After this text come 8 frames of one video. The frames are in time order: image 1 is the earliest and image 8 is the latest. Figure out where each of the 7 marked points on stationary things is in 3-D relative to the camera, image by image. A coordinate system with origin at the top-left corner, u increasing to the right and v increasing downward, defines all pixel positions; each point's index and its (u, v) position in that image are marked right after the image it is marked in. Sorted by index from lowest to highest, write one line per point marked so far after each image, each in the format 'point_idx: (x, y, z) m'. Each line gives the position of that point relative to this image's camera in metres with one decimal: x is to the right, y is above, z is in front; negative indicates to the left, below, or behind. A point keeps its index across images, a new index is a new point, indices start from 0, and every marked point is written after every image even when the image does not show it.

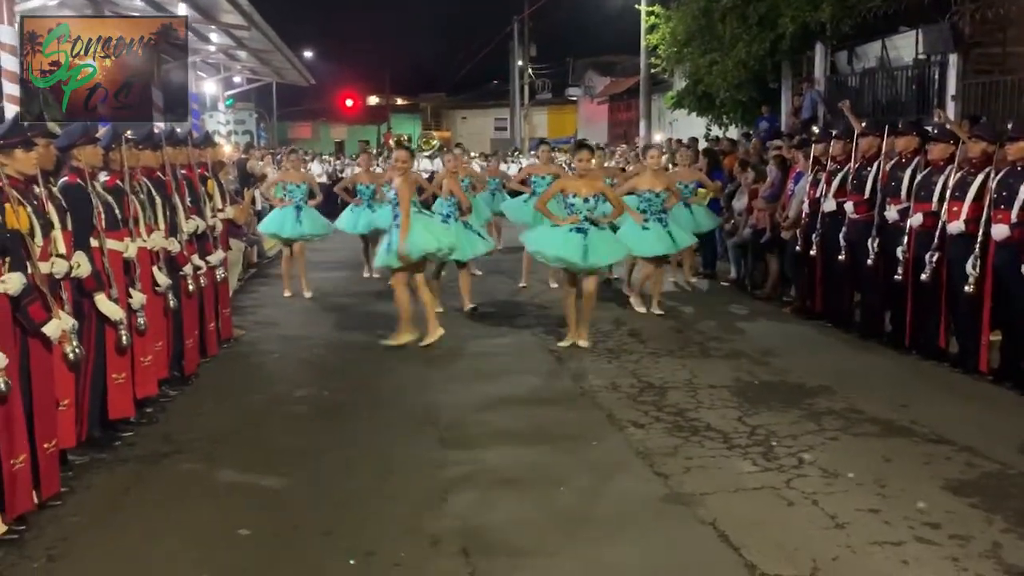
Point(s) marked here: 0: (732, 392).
0: (+1.4, -0.6, +7.8) m
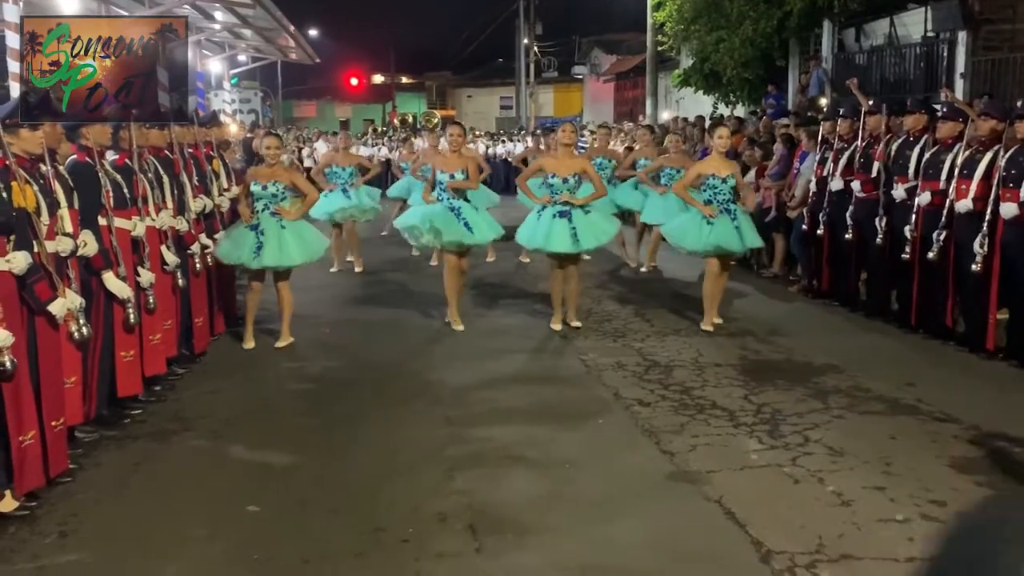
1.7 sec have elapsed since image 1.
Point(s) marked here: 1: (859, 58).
0: (+1.4, -0.5, +7.8) m
1: (+3.9, +2.4, +12.6) m
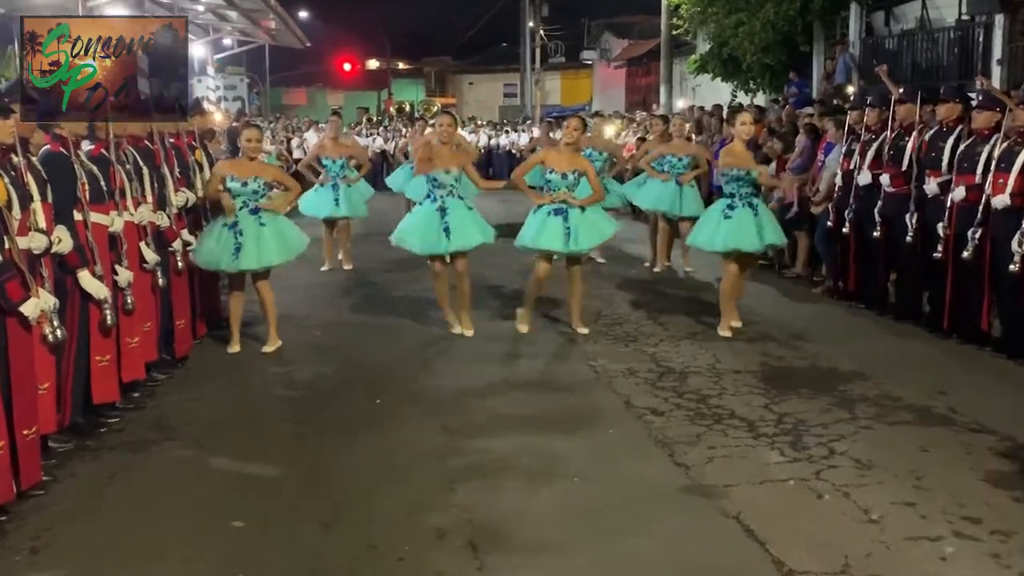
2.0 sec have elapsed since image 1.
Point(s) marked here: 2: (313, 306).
0: (+1.4, -0.5, +7.2) m
1: (+3.9, +2.4, +12.0) m
2: (-1.6, -0.1, +9.5) m
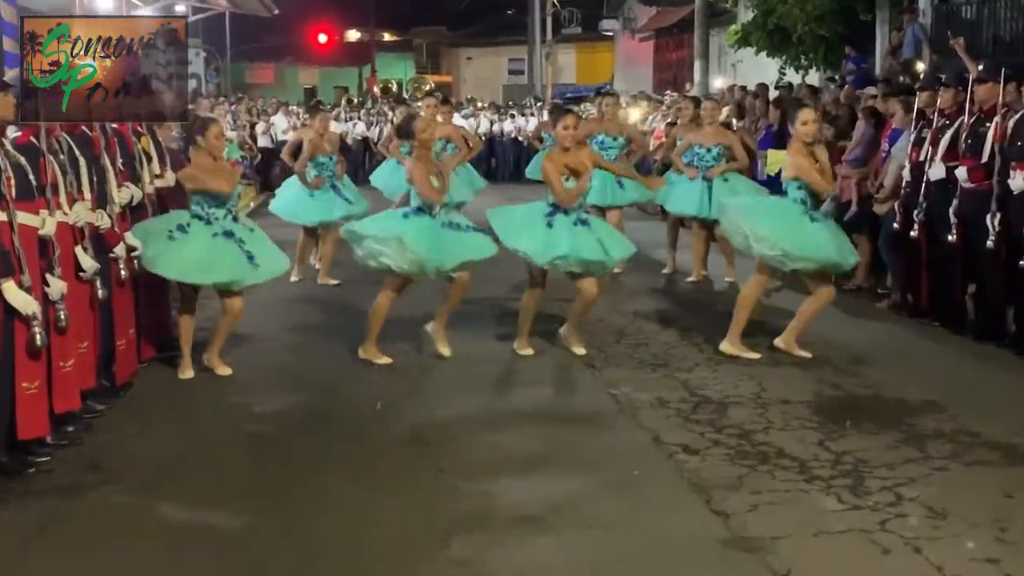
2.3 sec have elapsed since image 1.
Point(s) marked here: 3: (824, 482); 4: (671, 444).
0: (+1.5, -0.6, +6.0) m
1: (+4.0, +2.4, +10.8) m
2: (-1.6, -0.2, +8.3) m
3: (+1.3, -0.8, +5.1) m
4: (+0.7, -0.7, +5.5) m
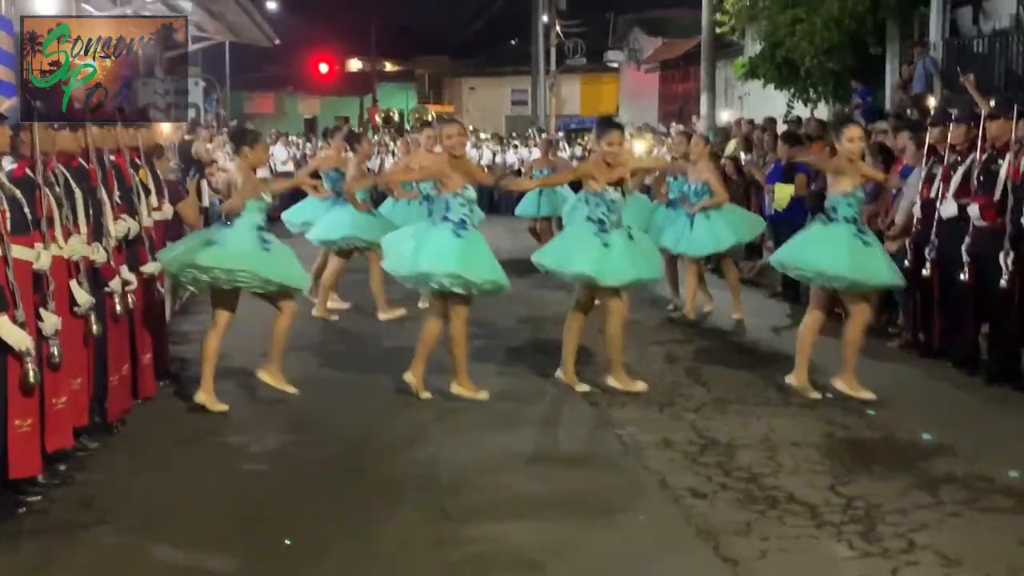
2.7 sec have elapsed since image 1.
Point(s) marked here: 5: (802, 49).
0: (+1.5, -0.8, +5.9) m
1: (+4.0, +2.1, +10.7) m
2: (-1.5, -0.4, +8.2) m
3: (+1.3, -1.0, +4.9) m
4: (+0.7, -0.9, +5.4) m
5: (+2.8, +2.4, +12.3) m
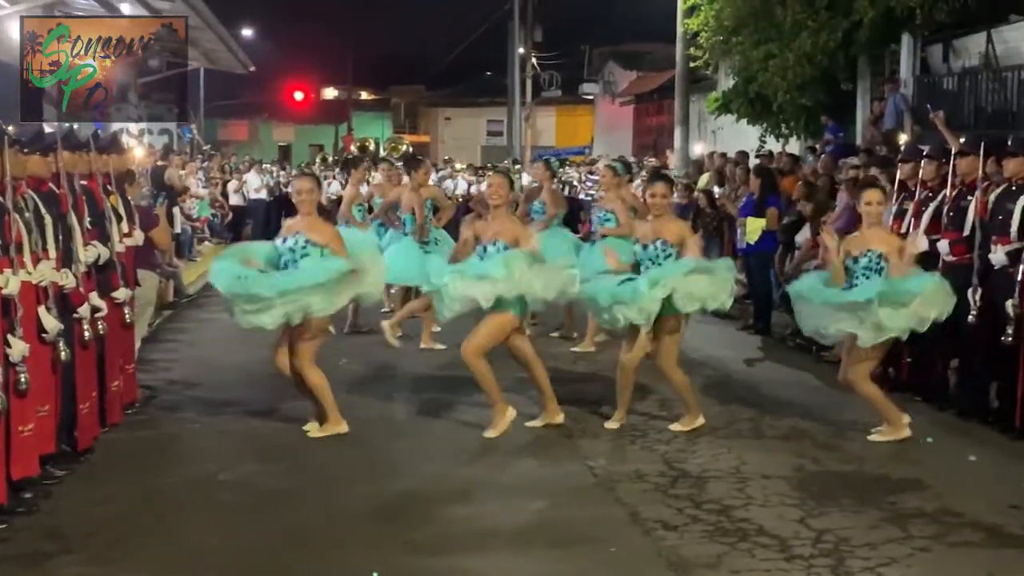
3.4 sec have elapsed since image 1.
0: (+1.3, -0.9, +5.9) m
1: (+3.8, +1.8, +10.8) m
2: (-1.7, -0.6, +8.1) m
3: (+1.2, -1.1, +4.9) m
4: (+0.6, -1.0, +5.4) m
5: (+2.6, +2.1, +12.4) m
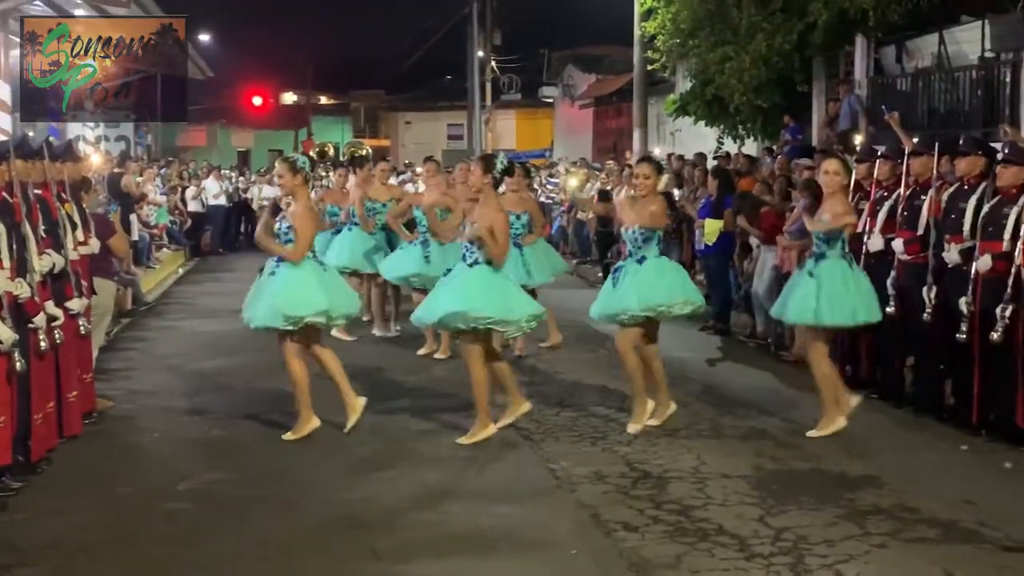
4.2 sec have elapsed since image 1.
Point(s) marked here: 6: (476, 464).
0: (+1.1, -0.9, +5.9) m
1: (+3.4, +1.8, +10.9) m
2: (-2.0, -0.6, +8.1) m
3: (+1.0, -1.1, +5.0) m
4: (+0.4, -1.0, +5.4) m
5: (+2.2, +2.1, +12.5) m
6: (-0.2, -0.9, +6.2) m
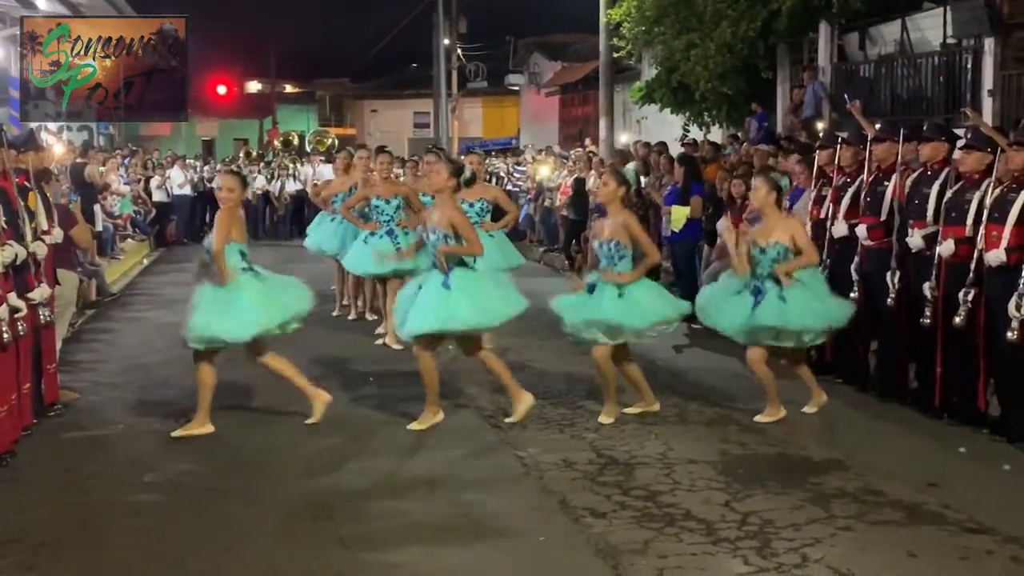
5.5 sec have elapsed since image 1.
0: (+1.0, -0.9, +6.0) m
1: (+3.1, +2.0, +11.0) m
2: (-2.2, -0.5, +8.1) m
3: (+0.9, -1.0, +5.0) m
4: (+0.3, -1.0, +5.4) m
5: (+1.9, +2.2, +12.5) m
6: (-0.3, -0.8, +6.2) m
